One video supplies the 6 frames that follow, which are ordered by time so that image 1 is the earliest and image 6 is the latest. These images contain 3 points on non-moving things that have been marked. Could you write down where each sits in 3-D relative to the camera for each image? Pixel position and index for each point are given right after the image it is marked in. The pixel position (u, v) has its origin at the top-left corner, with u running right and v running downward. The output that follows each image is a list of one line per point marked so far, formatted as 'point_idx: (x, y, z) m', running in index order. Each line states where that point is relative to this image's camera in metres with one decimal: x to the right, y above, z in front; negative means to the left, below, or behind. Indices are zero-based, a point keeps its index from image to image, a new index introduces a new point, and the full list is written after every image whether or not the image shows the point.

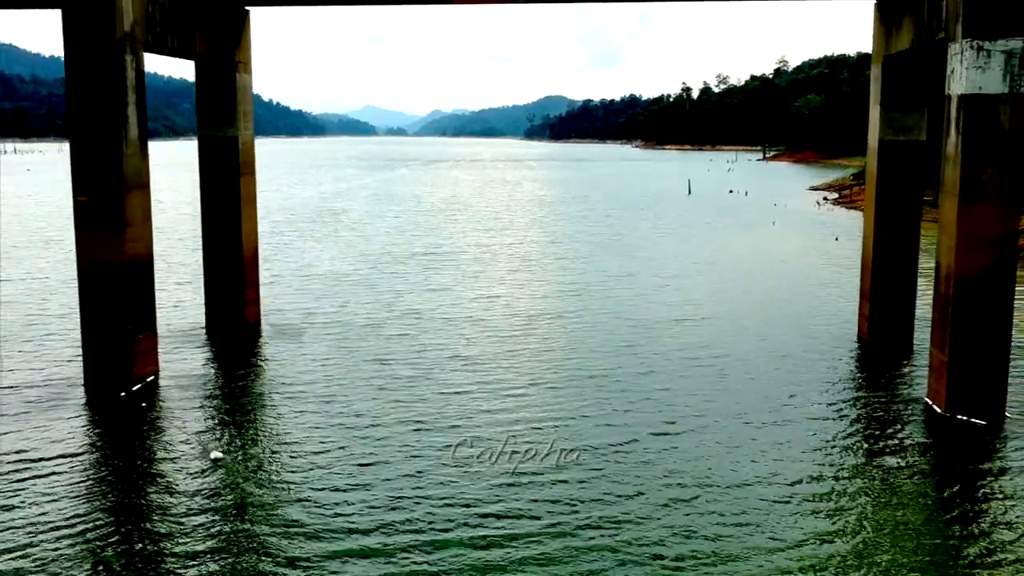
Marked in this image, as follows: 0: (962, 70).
0: (+8.1, +4.0, +17.1) m
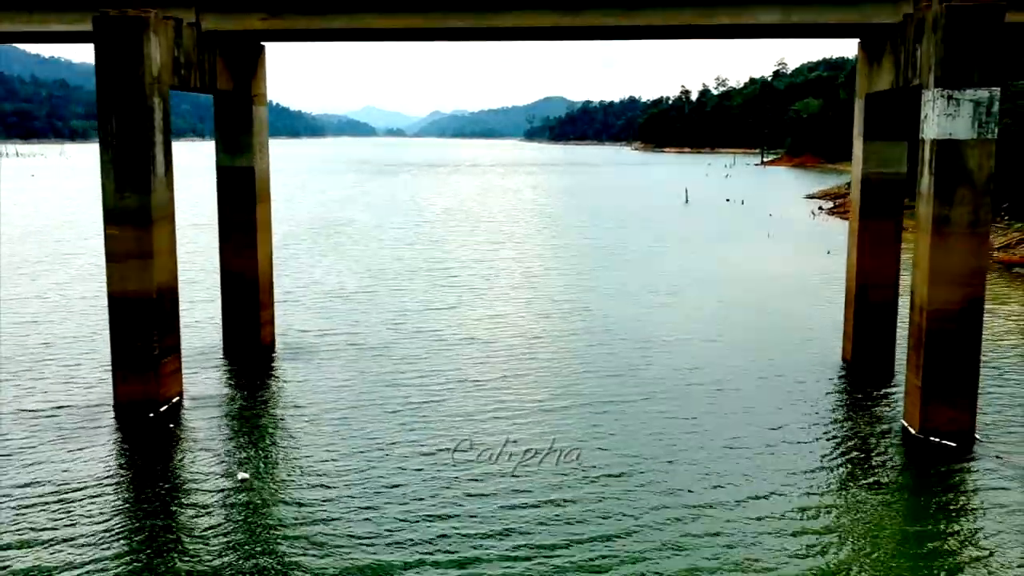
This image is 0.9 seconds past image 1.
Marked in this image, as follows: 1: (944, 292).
0: (+8.2, +3.4, +18.4) m
1: (+8.4, -0.1, +18.5) m
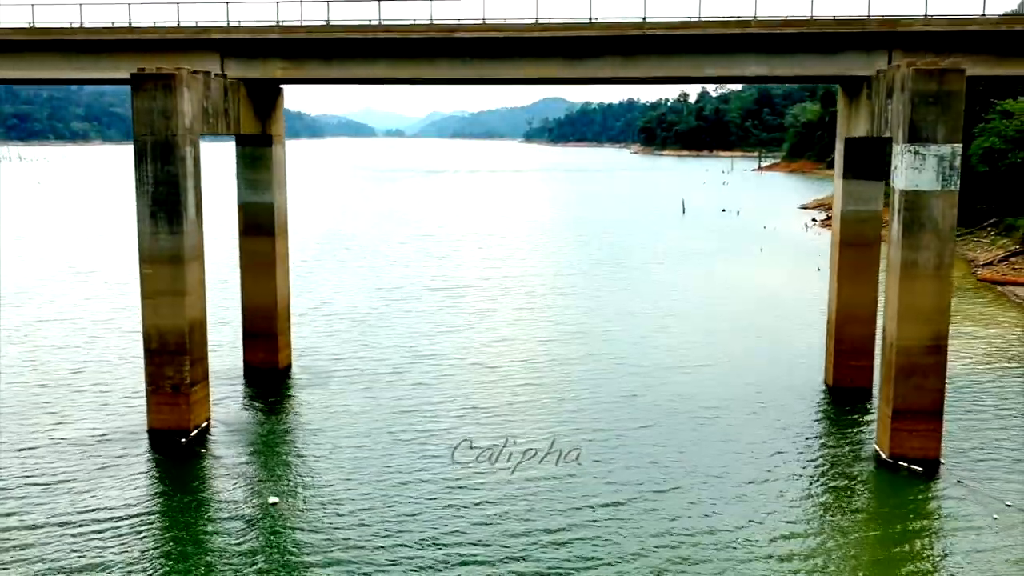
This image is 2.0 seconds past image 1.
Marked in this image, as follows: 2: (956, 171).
0: (+8.3, +2.6, +20.2) m
1: (+8.5, -0.9, +20.3) m
2: (+9.3, +2.4, +19.9) m
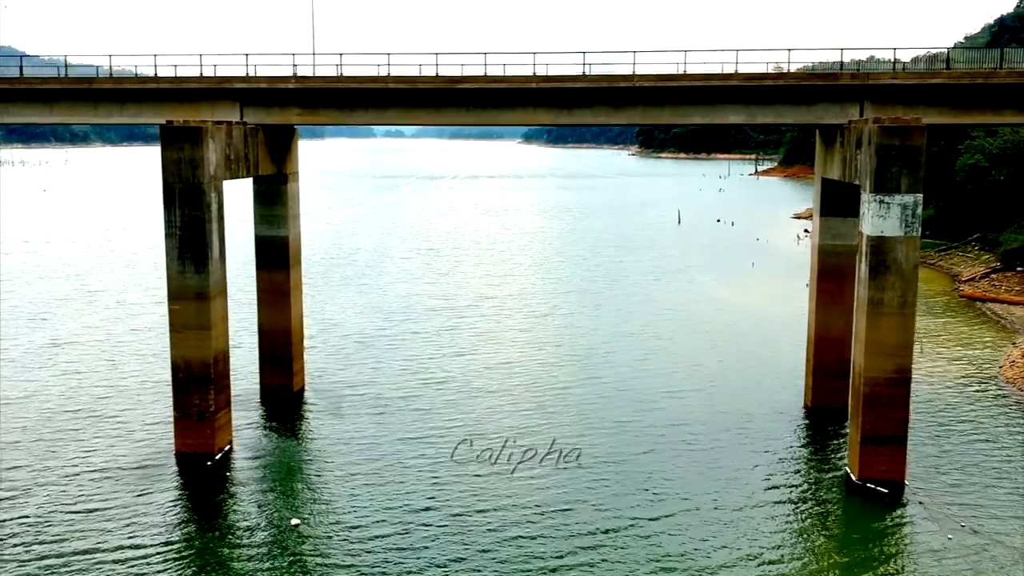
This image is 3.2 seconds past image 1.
0: (+8.3, +1.7, +22.0) m
1: (+8.5, -1.7, +22.1) m
2: (+9.3, +1.6, +21.7) m
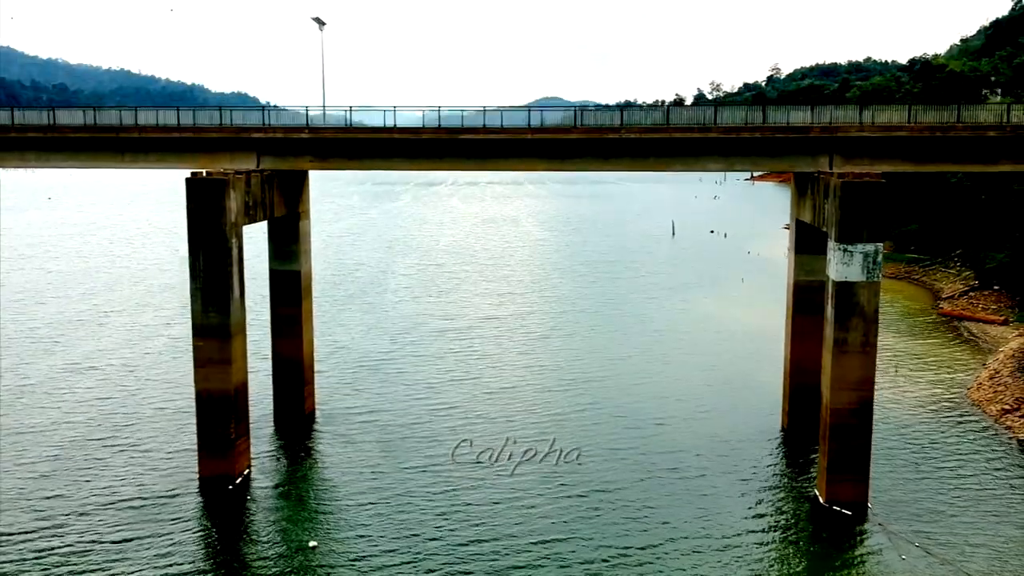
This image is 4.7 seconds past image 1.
0: (+8.2, +0.7, +24.1) m
1: (+8.4, -2.7, +24.2) m
2: (+9.2, +0.6, +23.8) m
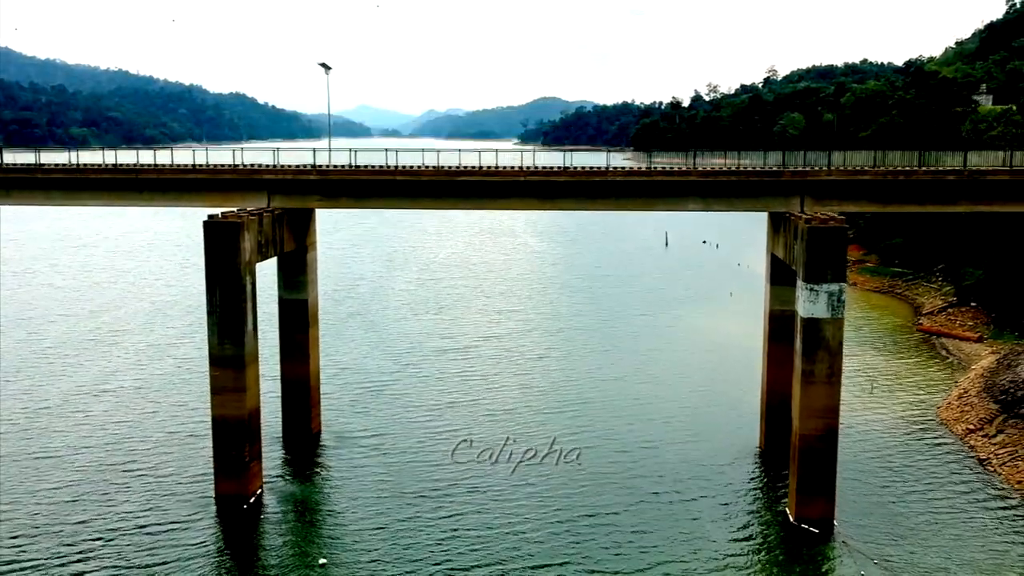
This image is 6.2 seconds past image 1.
0: (+8.0, -0.3, +26.2) m
1: (+8.2, -3.7, +26.3) m
2: (+9.0, -0.4, +25.9) m
